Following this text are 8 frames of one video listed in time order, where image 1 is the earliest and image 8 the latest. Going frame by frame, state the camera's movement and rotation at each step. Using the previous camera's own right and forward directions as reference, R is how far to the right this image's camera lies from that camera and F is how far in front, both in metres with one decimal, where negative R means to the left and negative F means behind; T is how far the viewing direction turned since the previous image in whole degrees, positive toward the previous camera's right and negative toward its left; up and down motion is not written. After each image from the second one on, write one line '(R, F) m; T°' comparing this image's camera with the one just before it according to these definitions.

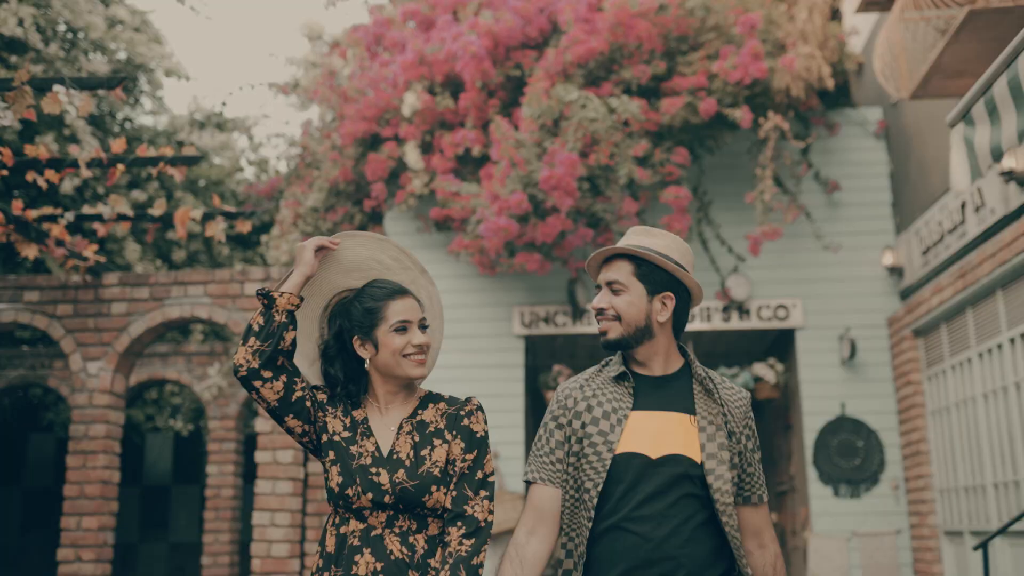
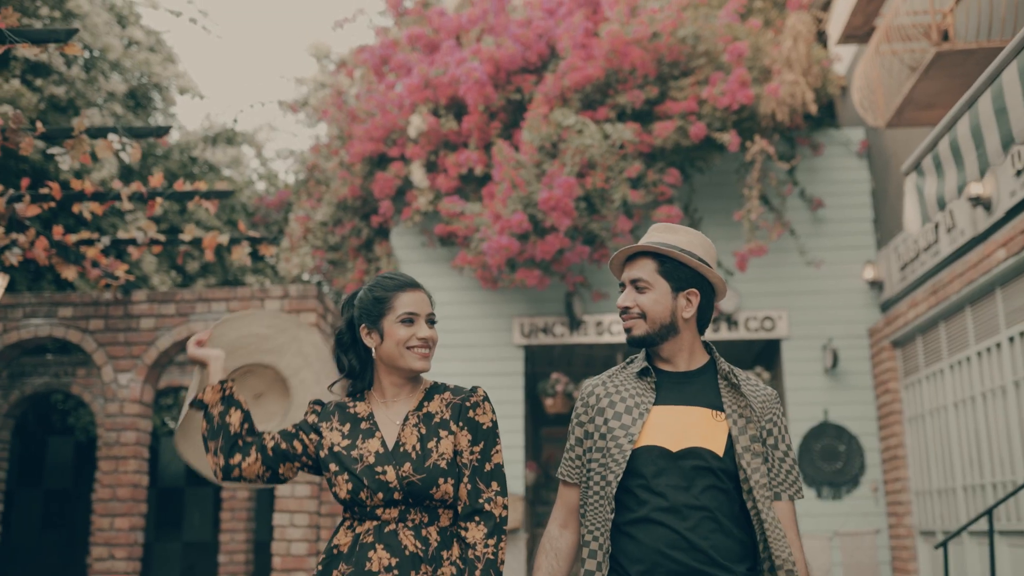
(0.0, -0.5) m; 0°
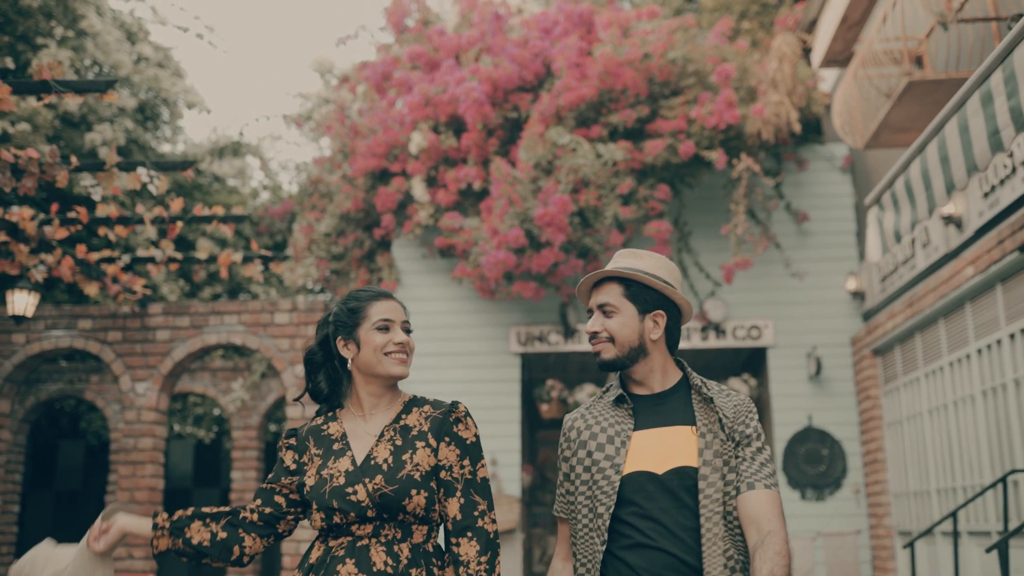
(0.0, -0.4) m; 0°
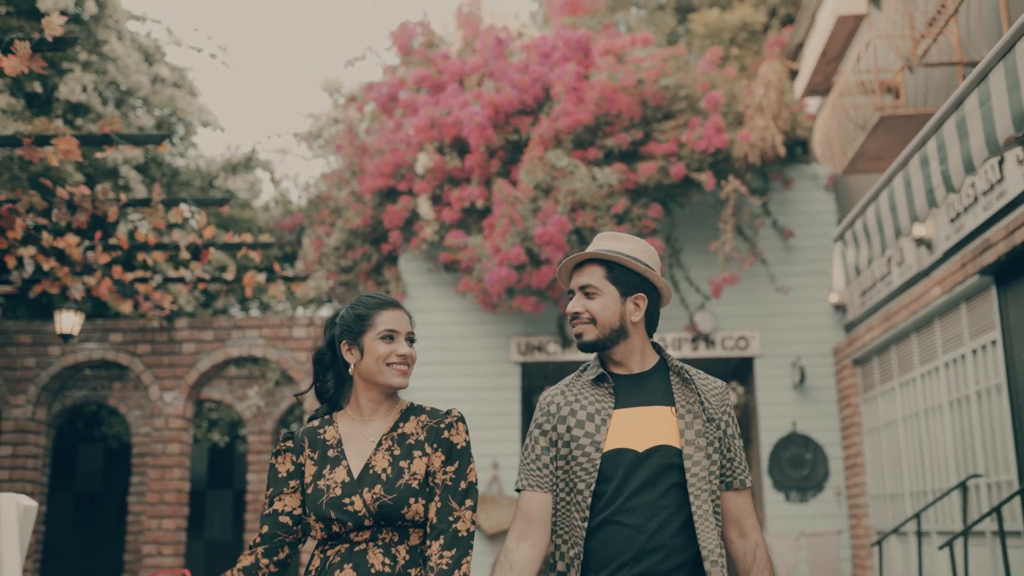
(0.0, -0.6) m; 0°
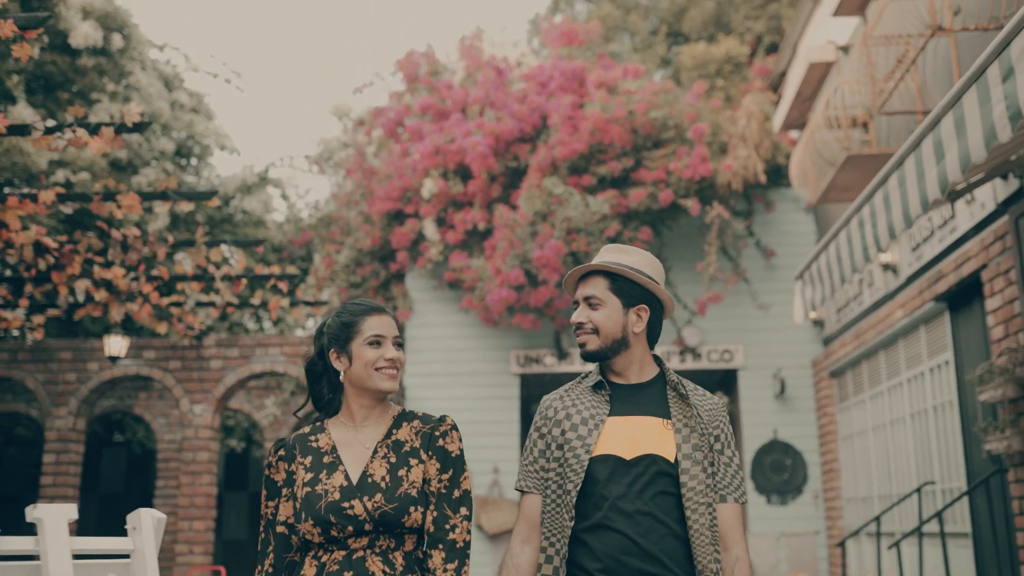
(0.0, -0.7) m; 0°
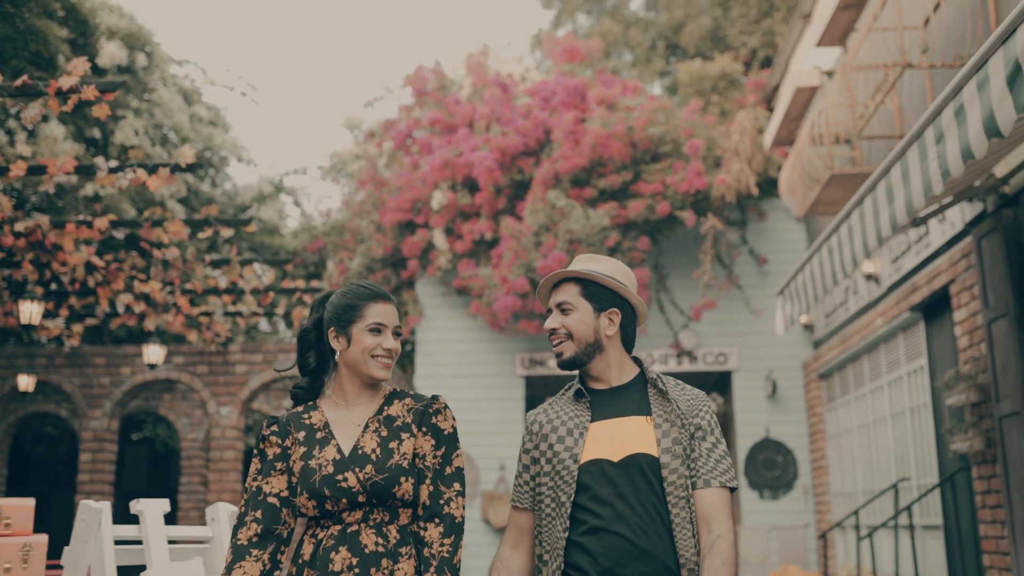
(0.0, -0.6) m; 0°
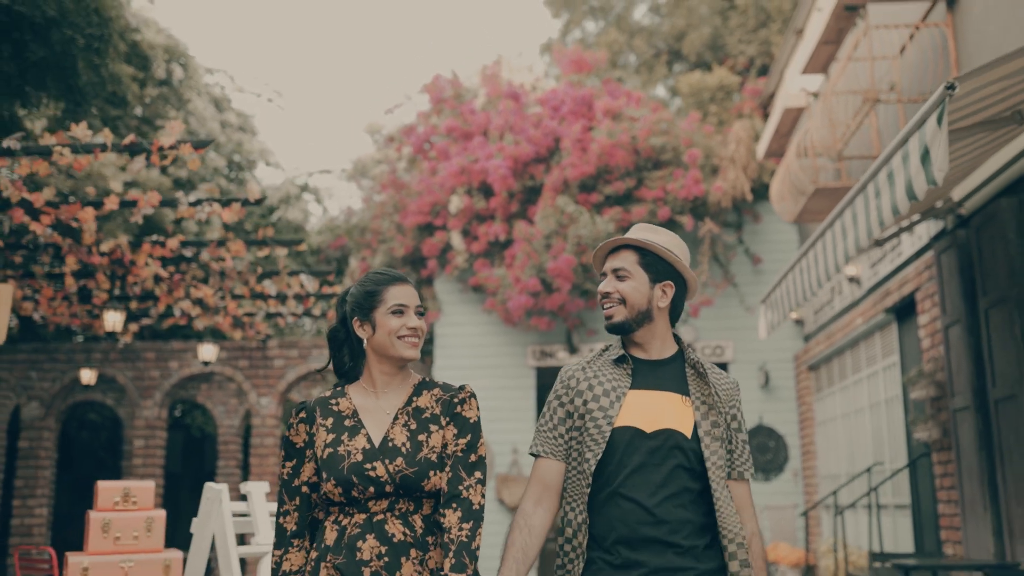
(-0.1, -0.9) m; 0°
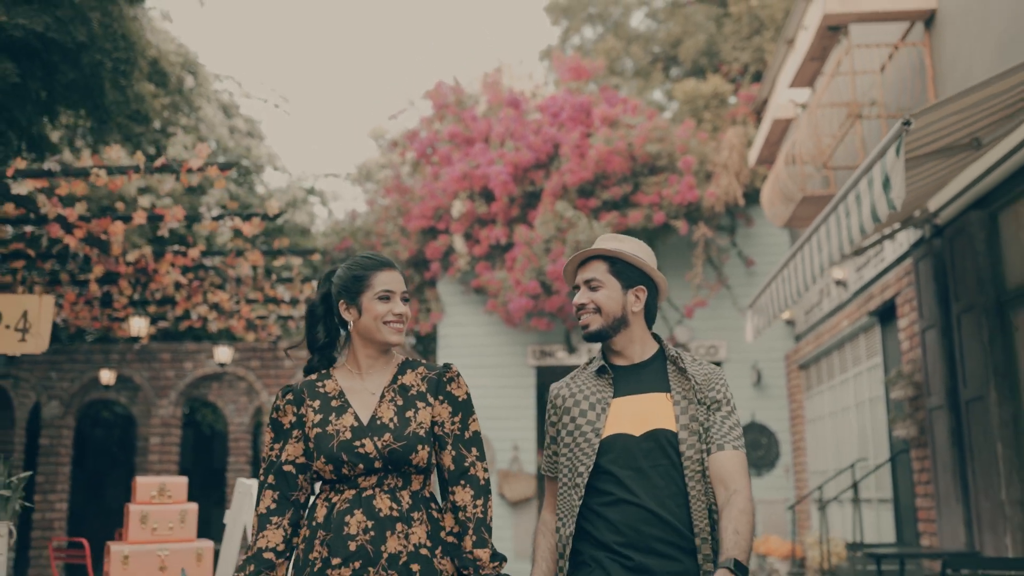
(0.0, -0.4) m; 0°
